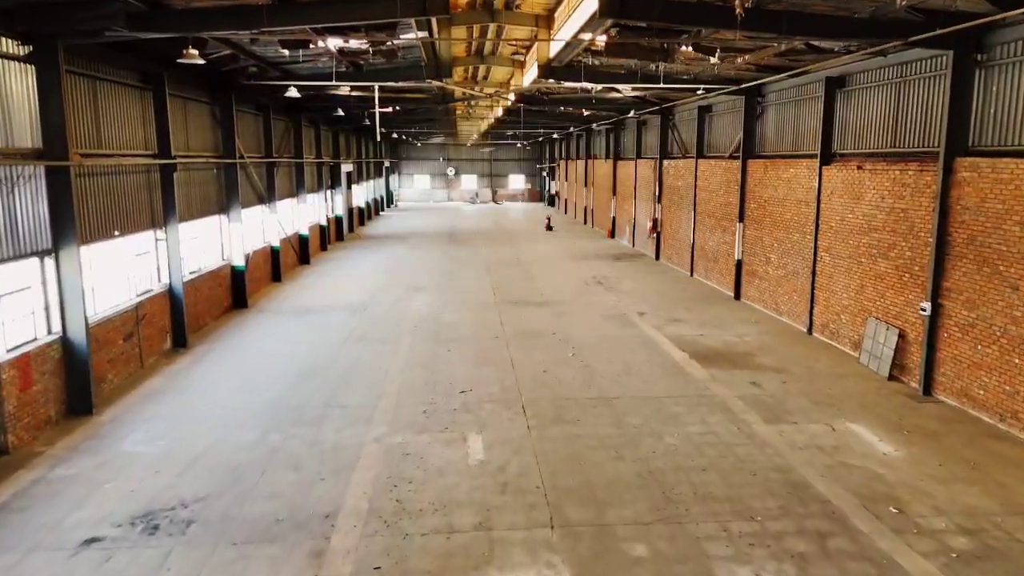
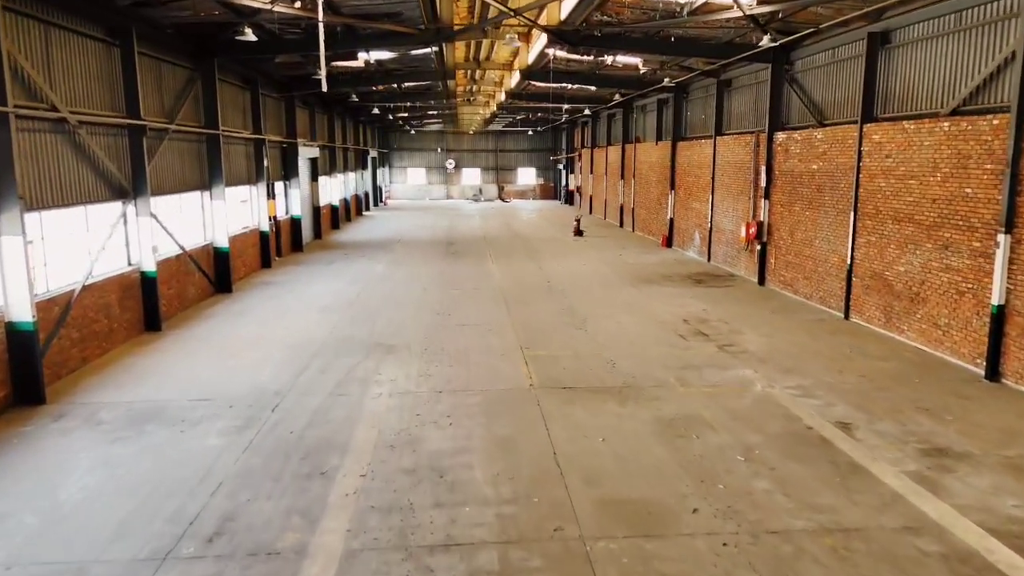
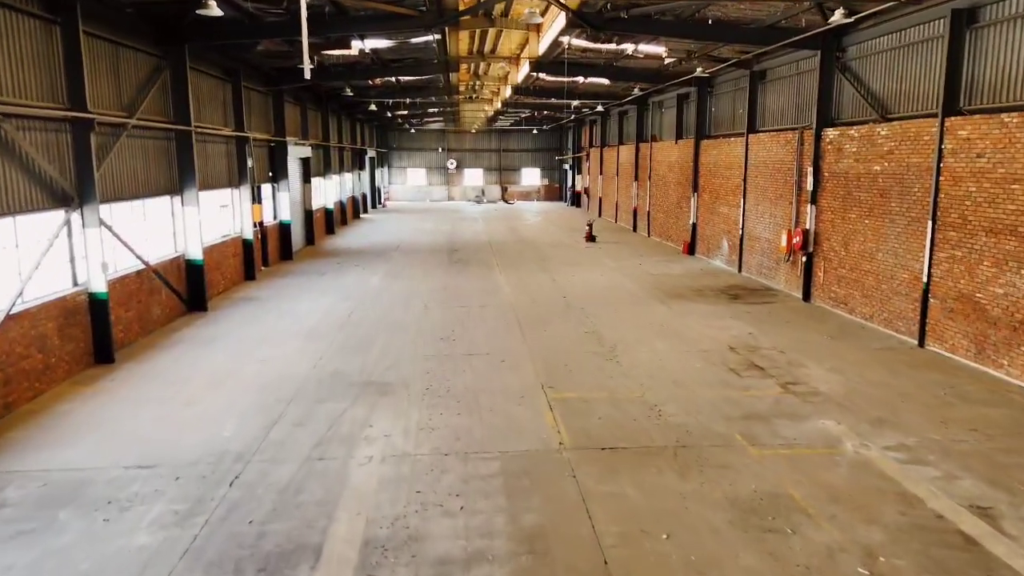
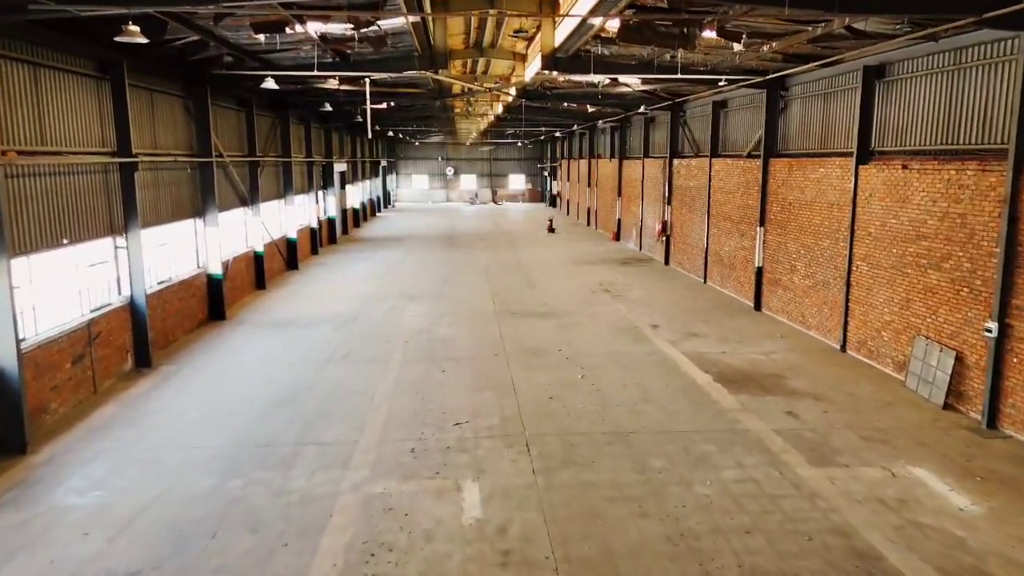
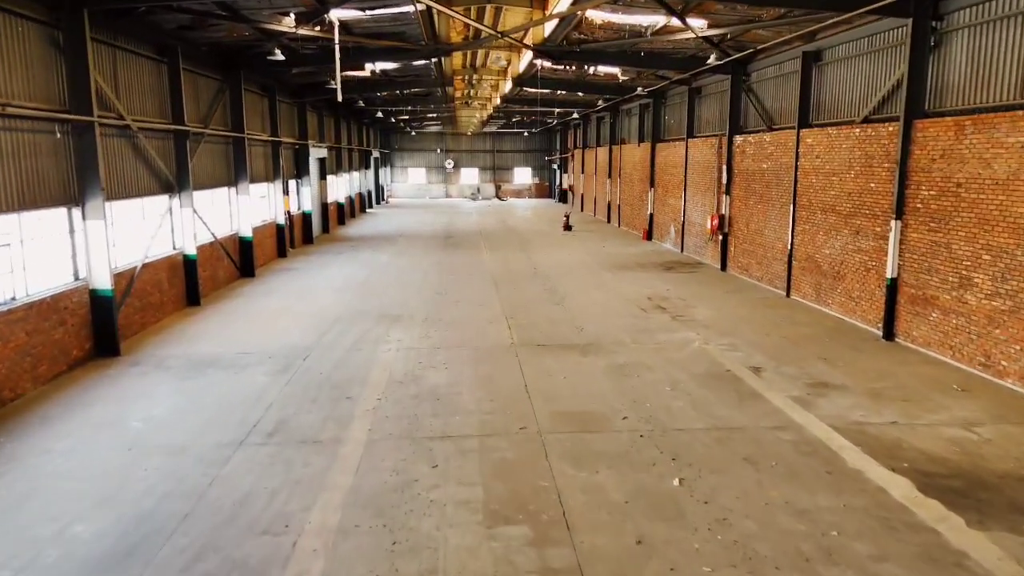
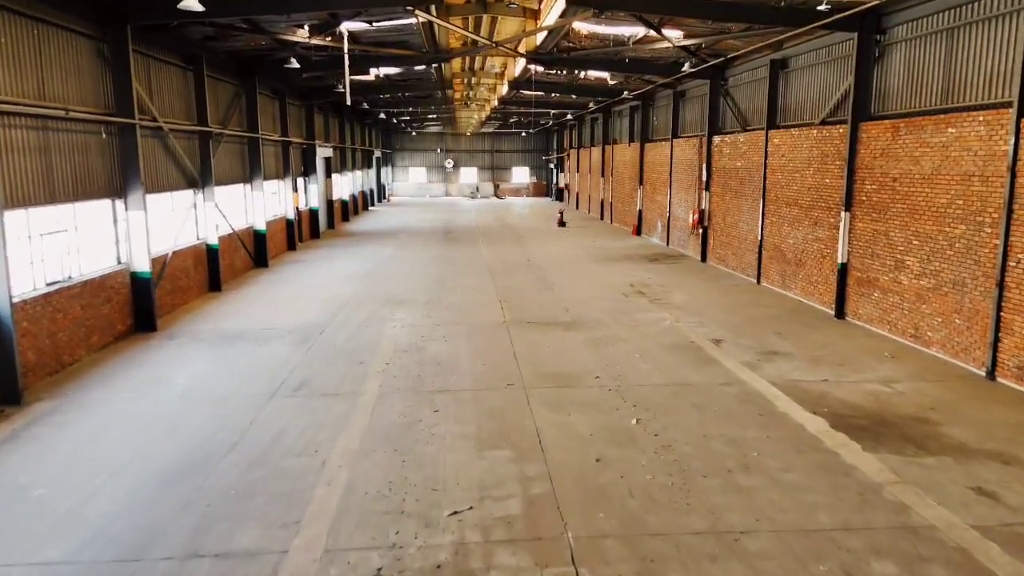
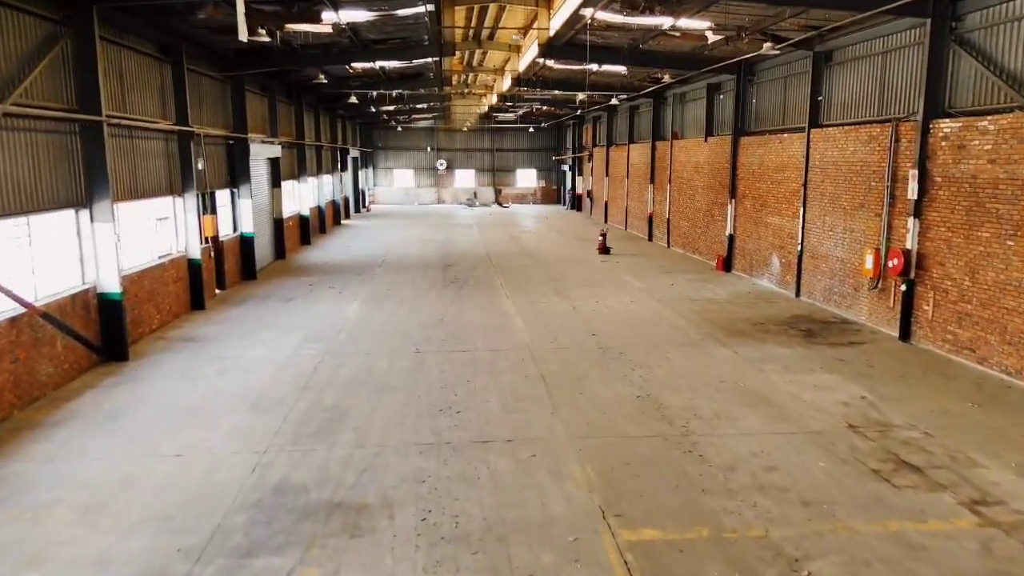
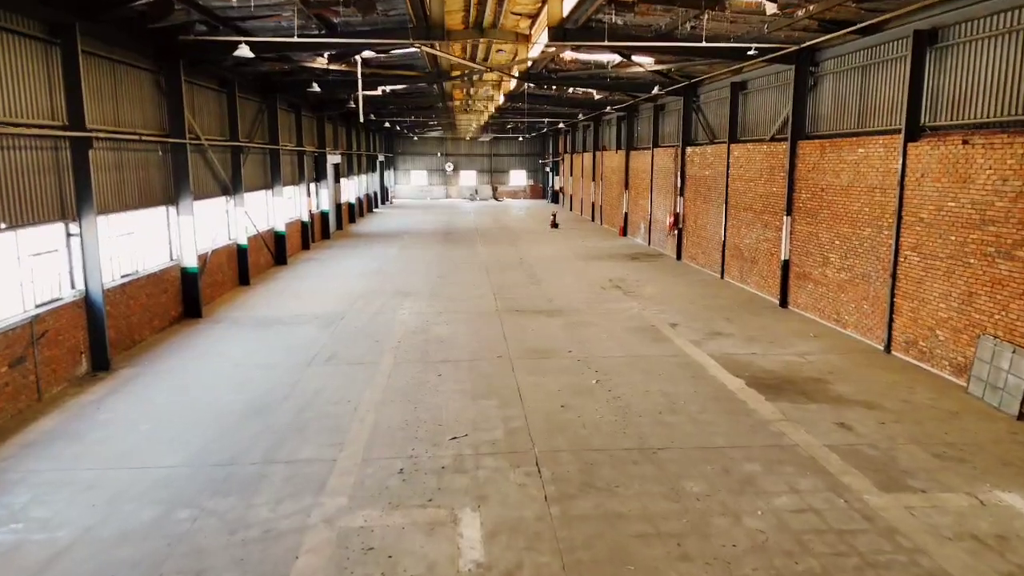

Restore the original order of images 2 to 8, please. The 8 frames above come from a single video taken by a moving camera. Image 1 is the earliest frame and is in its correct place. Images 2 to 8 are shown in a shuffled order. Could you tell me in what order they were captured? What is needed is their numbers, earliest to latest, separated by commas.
4, 8, 6, 5, 2, 3, 7
